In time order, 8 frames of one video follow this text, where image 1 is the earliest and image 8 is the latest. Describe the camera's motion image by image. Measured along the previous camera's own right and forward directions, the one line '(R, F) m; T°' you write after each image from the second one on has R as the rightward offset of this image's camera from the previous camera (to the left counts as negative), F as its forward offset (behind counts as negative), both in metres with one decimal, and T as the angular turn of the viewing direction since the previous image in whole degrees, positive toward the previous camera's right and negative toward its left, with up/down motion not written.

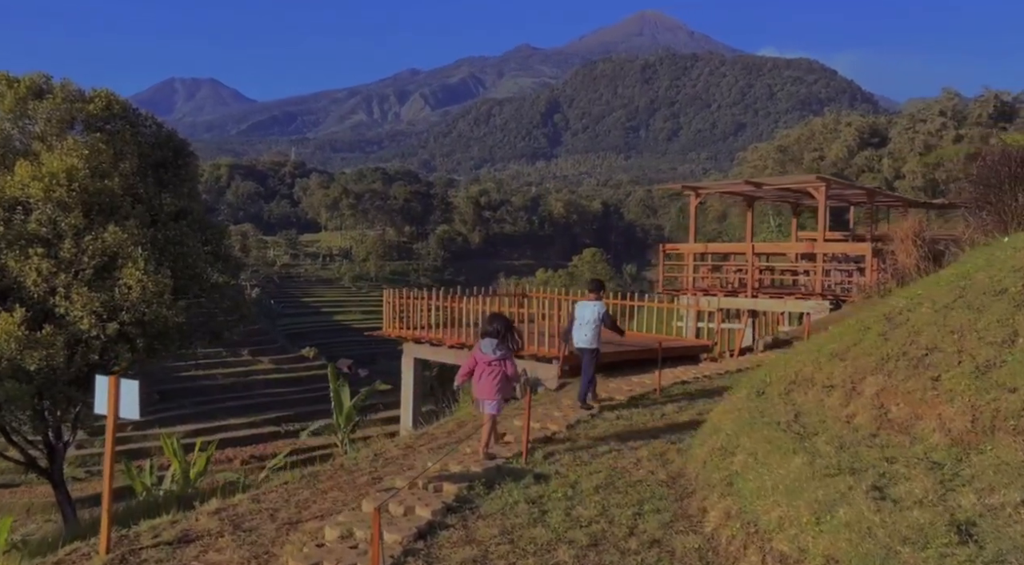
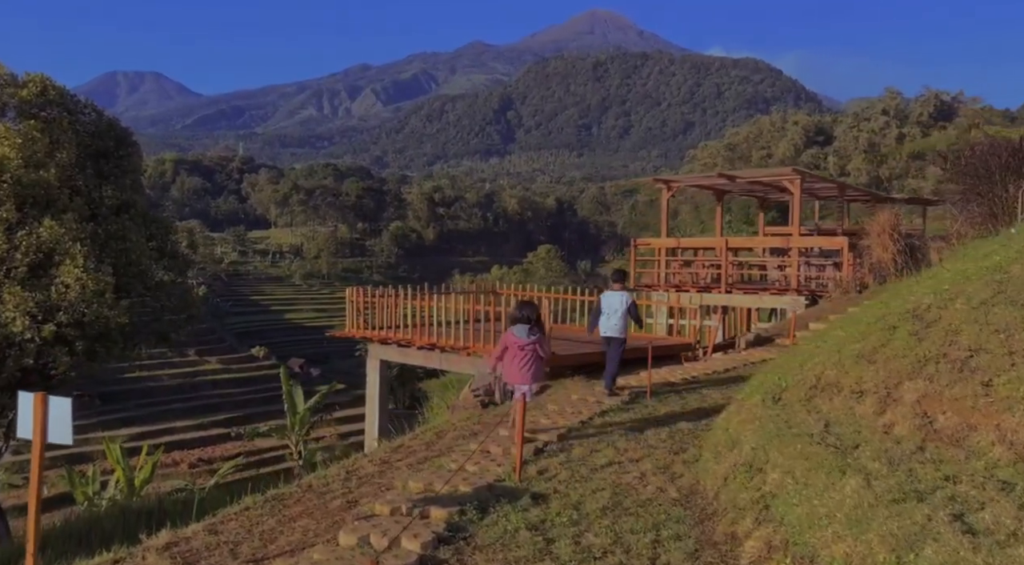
(-0.3, +0.8) m; +3°
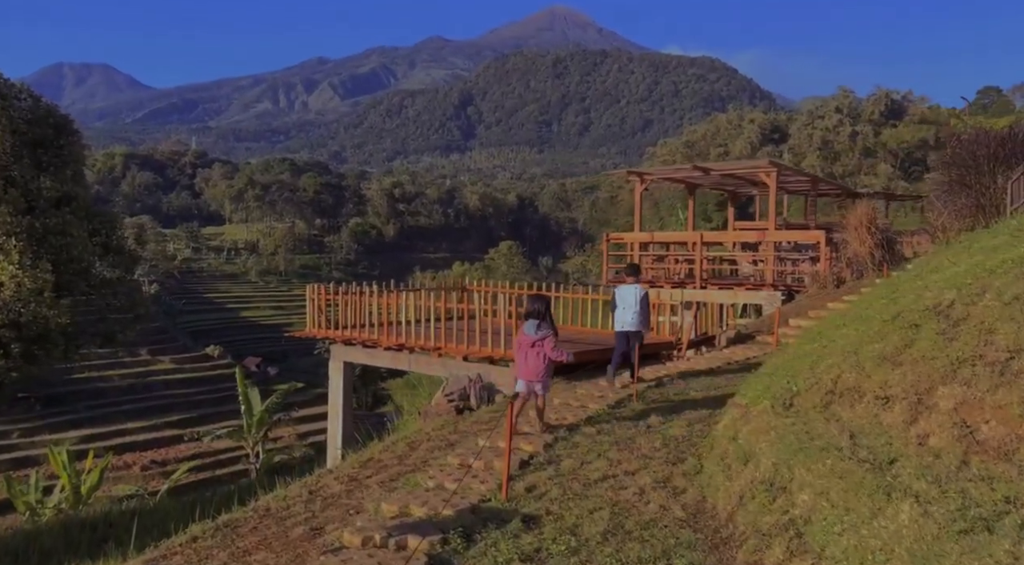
(-0.2, +0.7) m; +3°
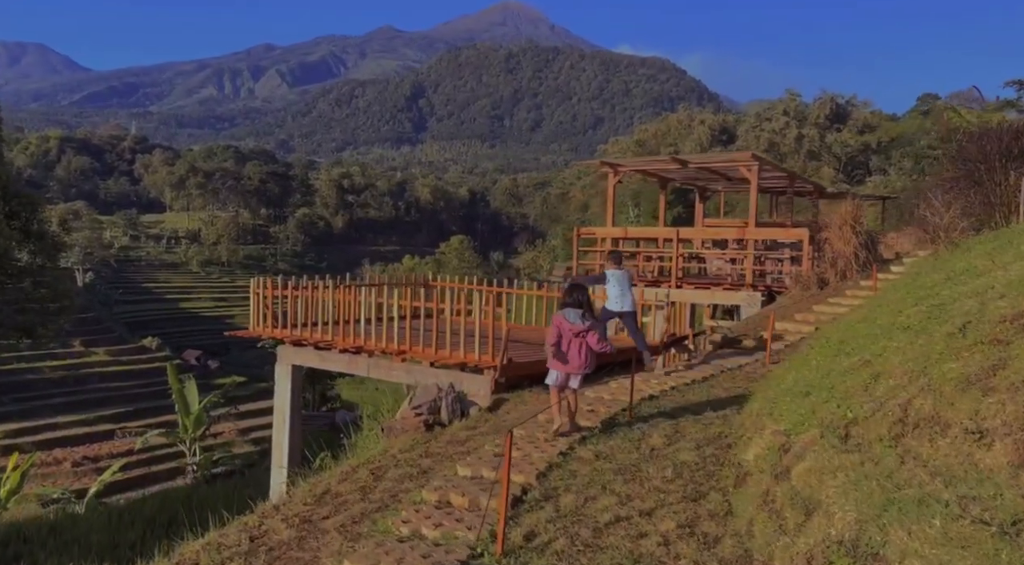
(-0.3, +1.2) m; +3°
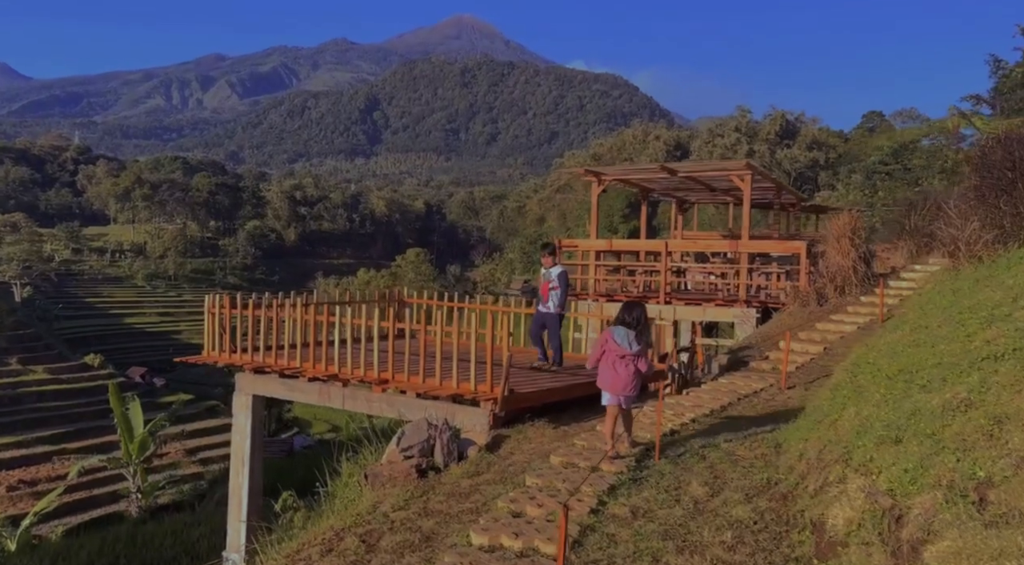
(-0.4, +1.1) m; +3°
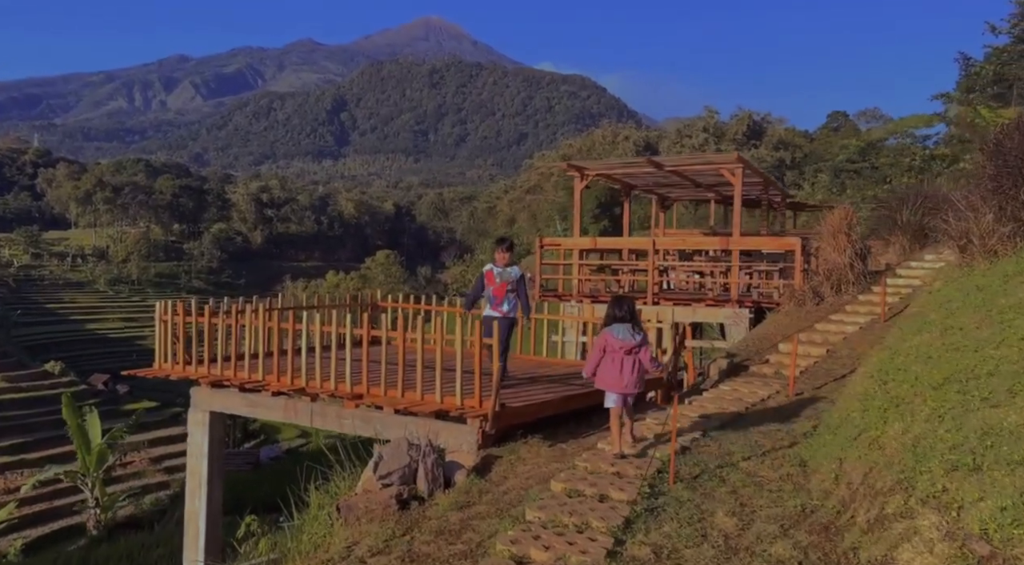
(-0.1, +0.8) m; +2°
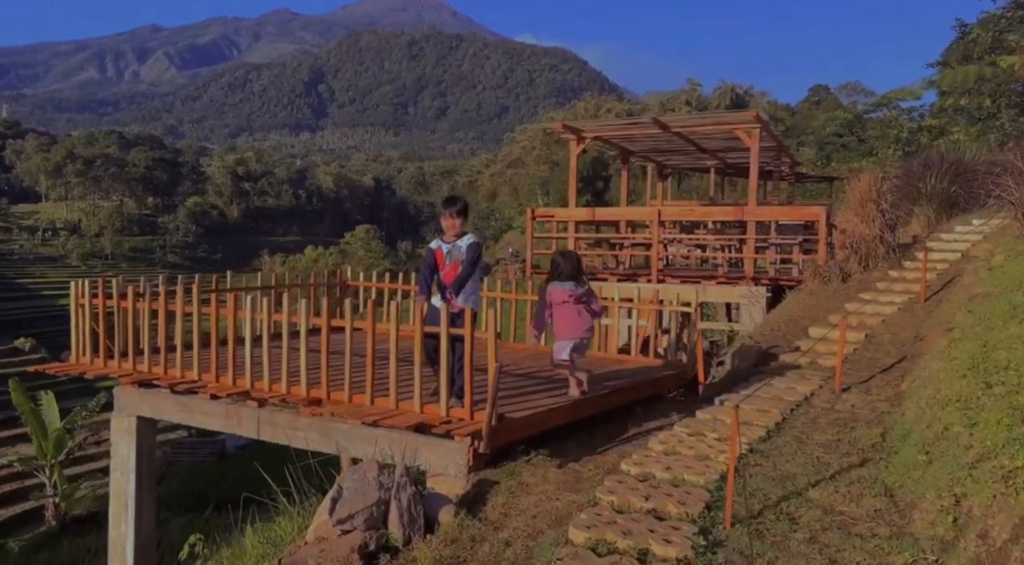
(-0.1, +1.5) m; +1°
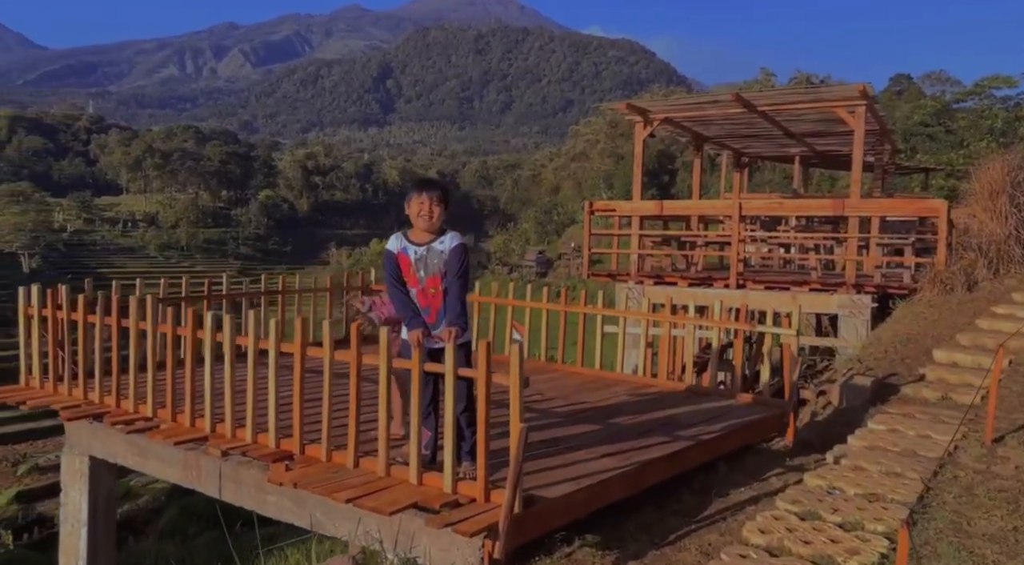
(+0.1, +1.6) m; -4°
